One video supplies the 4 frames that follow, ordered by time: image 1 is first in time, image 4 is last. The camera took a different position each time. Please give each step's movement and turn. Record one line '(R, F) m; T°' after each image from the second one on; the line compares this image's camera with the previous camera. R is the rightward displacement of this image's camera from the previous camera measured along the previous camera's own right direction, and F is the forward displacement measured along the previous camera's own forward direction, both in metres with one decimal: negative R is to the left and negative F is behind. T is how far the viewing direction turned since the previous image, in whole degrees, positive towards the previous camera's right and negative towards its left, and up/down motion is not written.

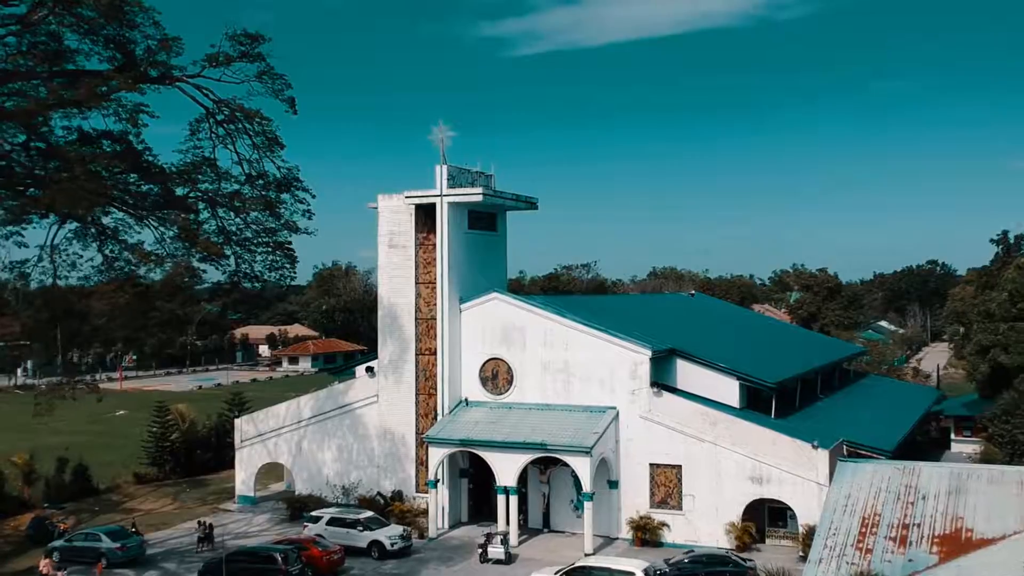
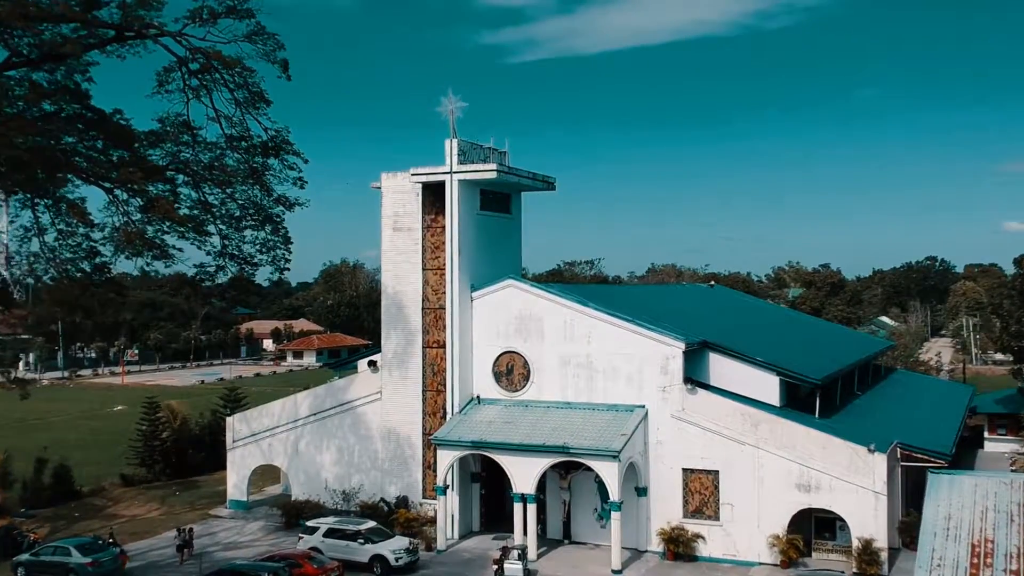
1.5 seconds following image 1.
(-0.3, +2.3) m; 0°
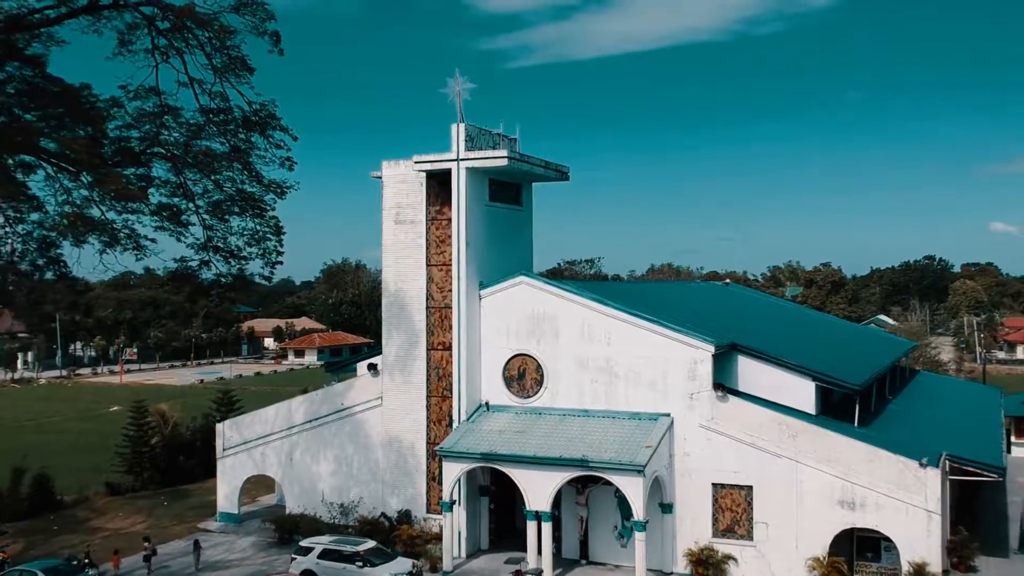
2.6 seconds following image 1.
(-0.2, +1.8) m; 0°
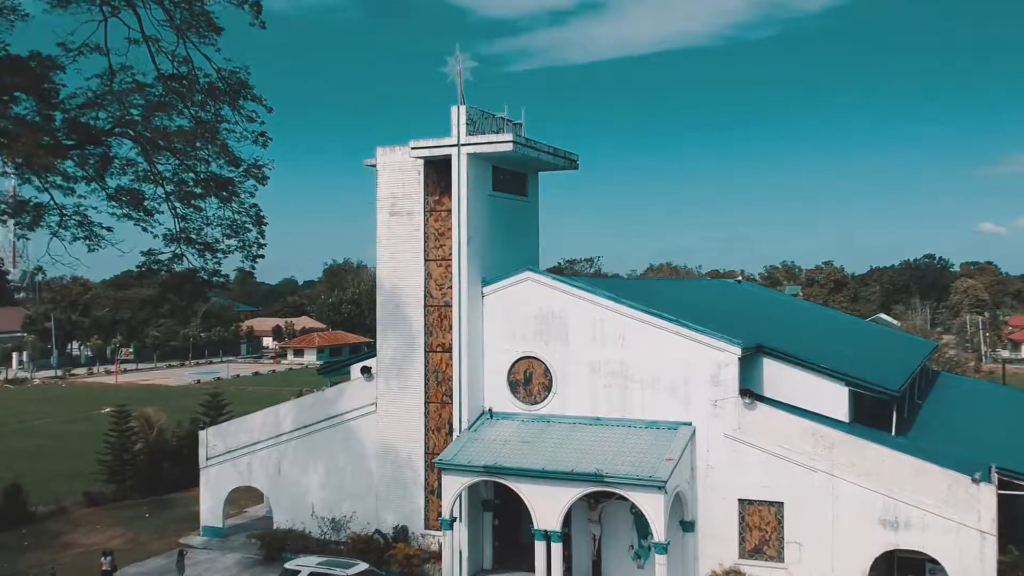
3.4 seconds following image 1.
(-0.1, +1.7) m; 0°
